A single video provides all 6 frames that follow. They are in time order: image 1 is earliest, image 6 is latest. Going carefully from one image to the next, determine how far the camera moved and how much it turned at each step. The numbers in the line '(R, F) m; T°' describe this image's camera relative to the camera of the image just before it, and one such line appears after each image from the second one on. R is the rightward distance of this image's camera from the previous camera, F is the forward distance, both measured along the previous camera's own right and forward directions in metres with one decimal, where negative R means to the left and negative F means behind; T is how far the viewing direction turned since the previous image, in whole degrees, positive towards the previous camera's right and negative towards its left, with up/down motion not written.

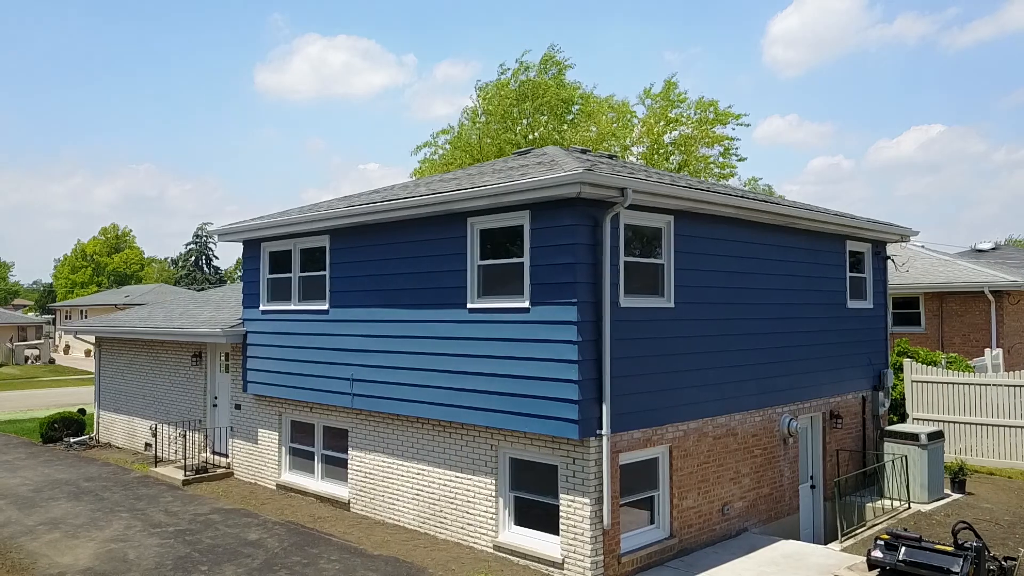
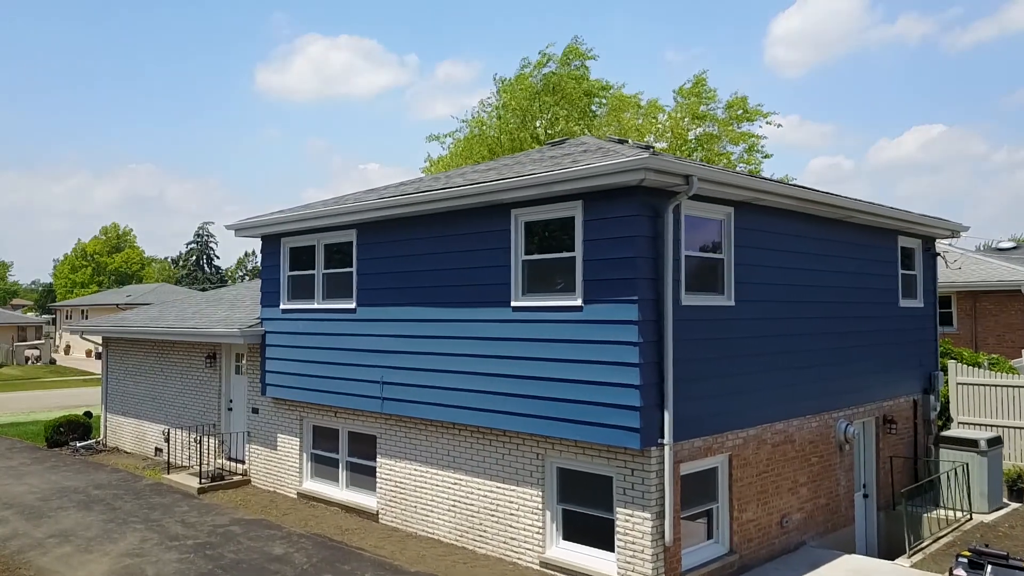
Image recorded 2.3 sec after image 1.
(-0.6, +0.7) m; 0°
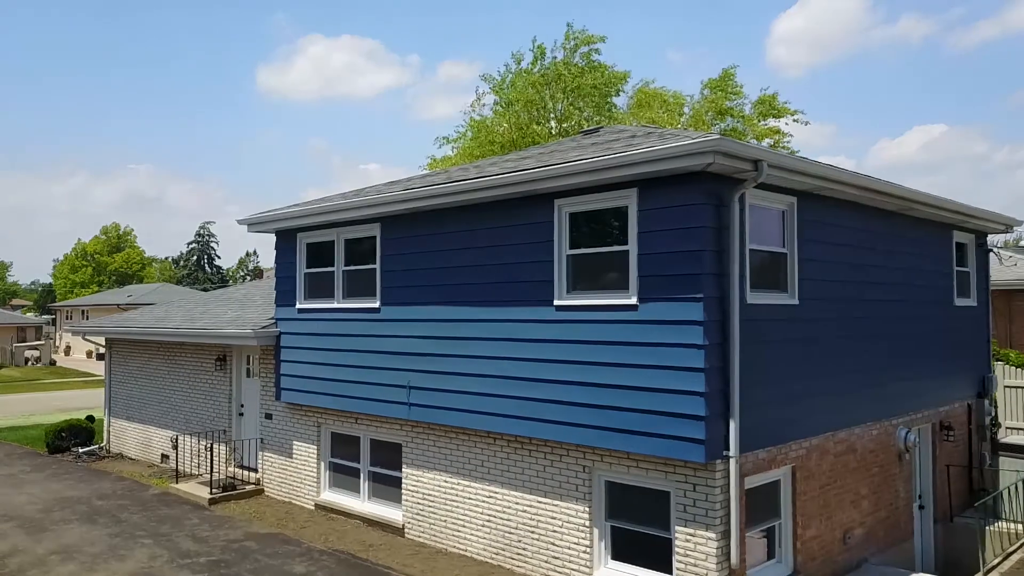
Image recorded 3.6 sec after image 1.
(-0.5, +0.7) m; 0°
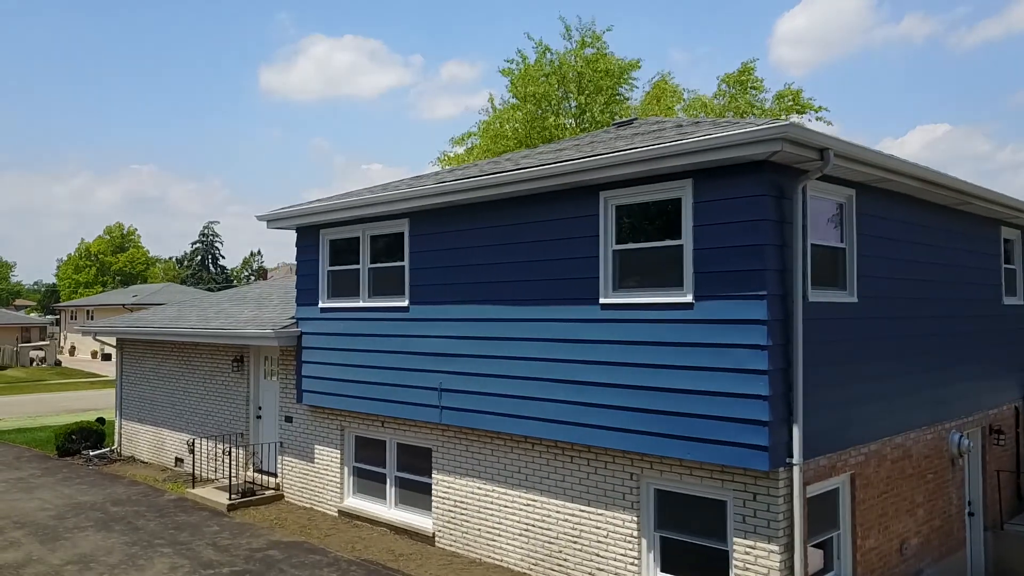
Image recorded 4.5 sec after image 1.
(-0.4, +0.4) m; 0°
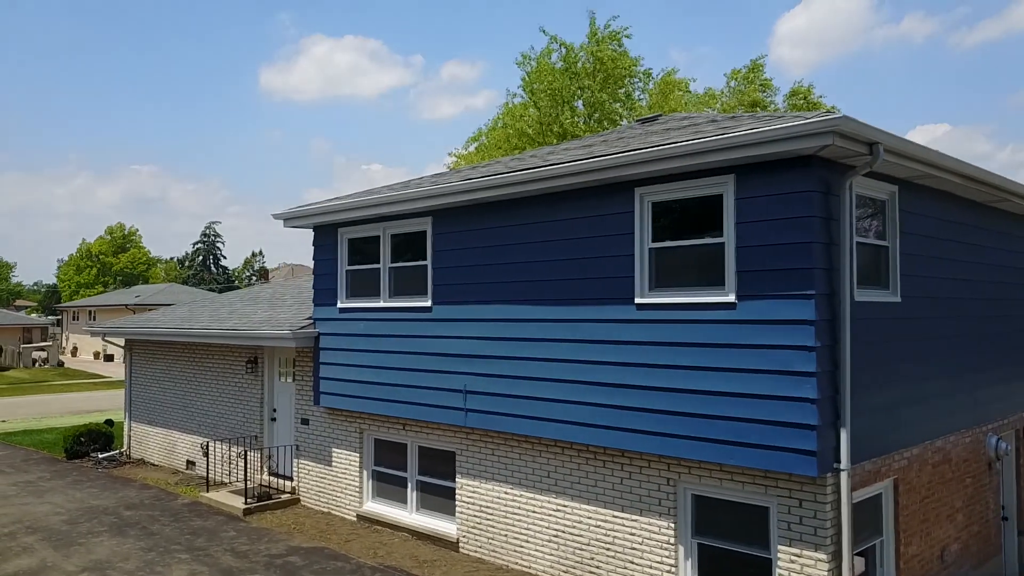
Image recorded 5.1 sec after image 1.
(-0.3, +0.2) m; 0°
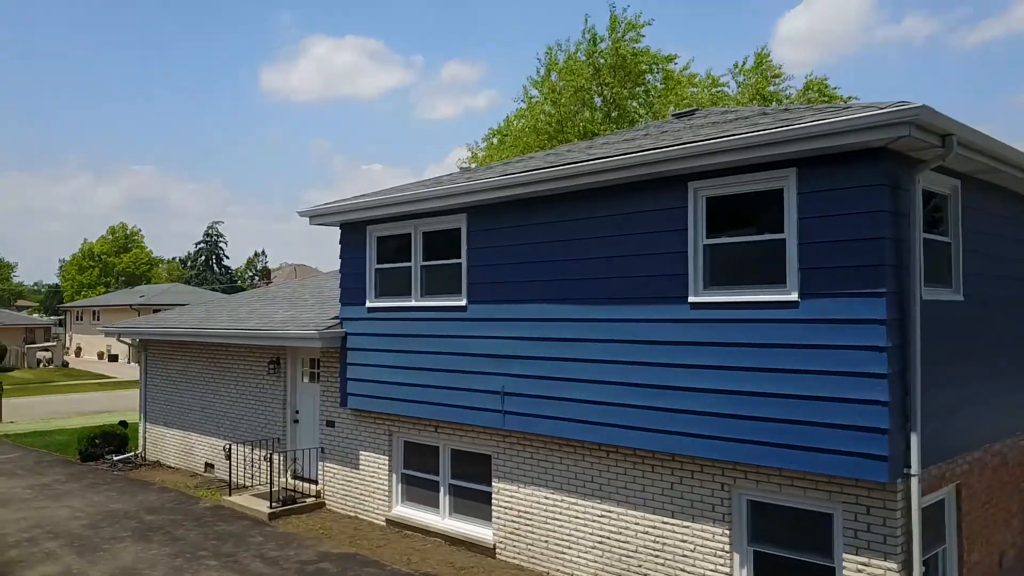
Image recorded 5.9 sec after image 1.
(-0.5, +0.3) m; 0°
